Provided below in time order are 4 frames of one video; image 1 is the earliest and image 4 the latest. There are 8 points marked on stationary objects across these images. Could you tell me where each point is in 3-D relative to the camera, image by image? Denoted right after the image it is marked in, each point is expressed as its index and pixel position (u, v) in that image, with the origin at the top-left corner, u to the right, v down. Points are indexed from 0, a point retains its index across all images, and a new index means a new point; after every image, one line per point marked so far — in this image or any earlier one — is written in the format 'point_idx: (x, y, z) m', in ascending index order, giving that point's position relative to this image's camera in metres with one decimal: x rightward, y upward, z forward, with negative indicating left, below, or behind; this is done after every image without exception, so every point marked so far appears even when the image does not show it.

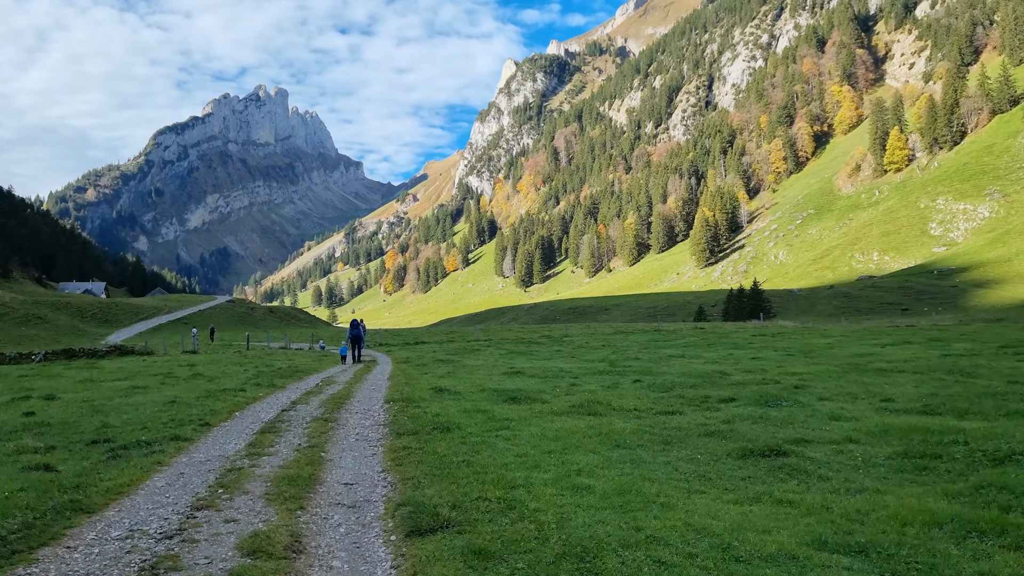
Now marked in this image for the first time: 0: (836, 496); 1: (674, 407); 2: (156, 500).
0: (+5.1, -3.3, +8.4) m
1: (+5.1, -3.8, +17.0) m
2: (-7.3, -4.4, +11.0) m
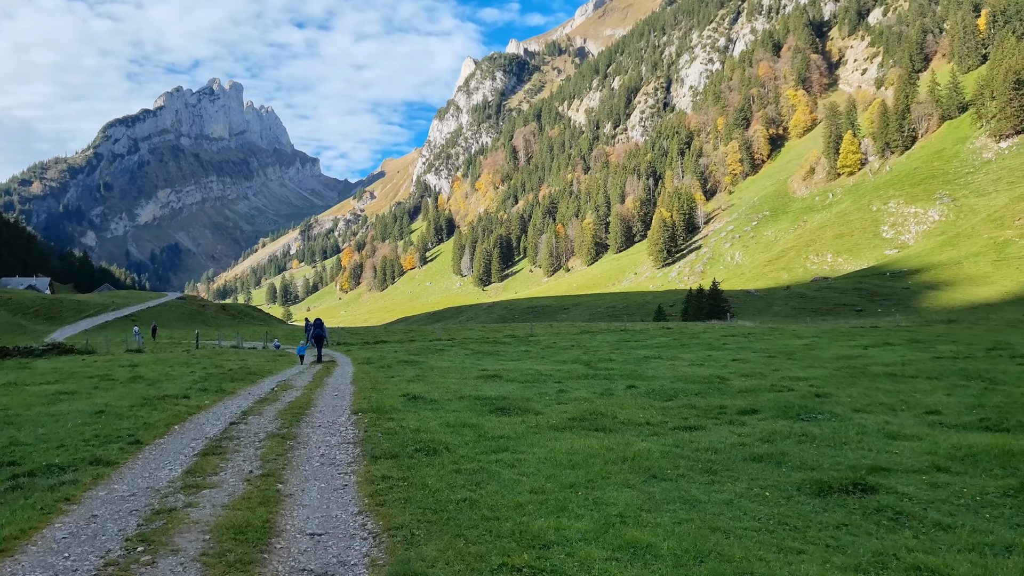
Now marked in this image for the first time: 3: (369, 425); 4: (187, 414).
0: (+5.6, -3.2, +6.4) m
1: (+5.0, -3.7, +14.9) m
2: (-7.0, -4.1, +8.1) m
3: (-4.1, -4.0, +15.6) m
4: (-11.7, -4.5, +19.2) m
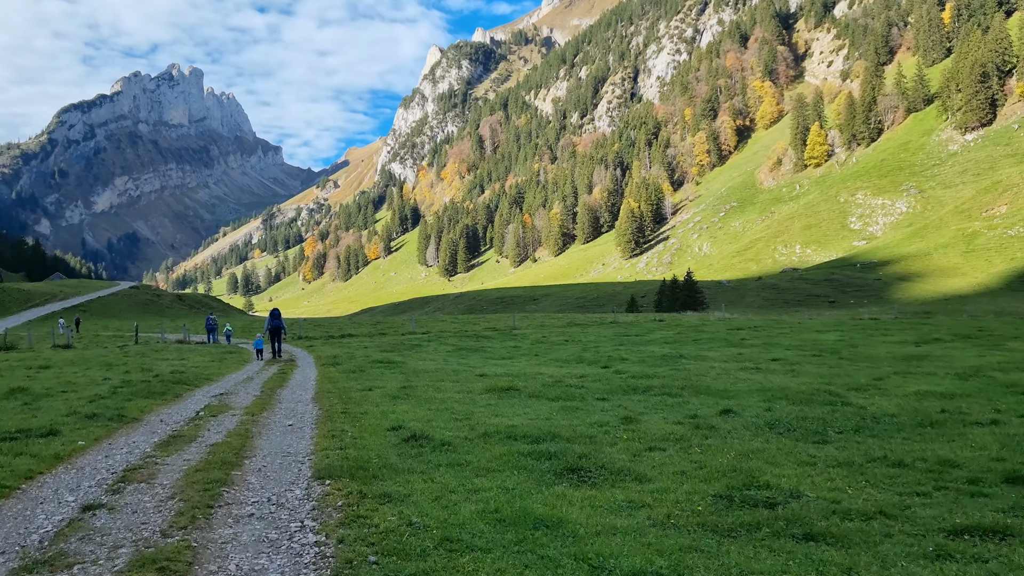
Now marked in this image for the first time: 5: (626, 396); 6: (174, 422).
0: (+7.8, -3.0, -0.4) m
1: (+6.7, -3.2, +8.1) m
2: (-4.9, -3.8, +0.5) m
3: (-2.5, -3.6, +8.2) m
4: (-10.3, -4.0, +11.3) m
5: (+4.2, -4.0, +19.9) m
6: (-10.8, -4.3, +17.2) m
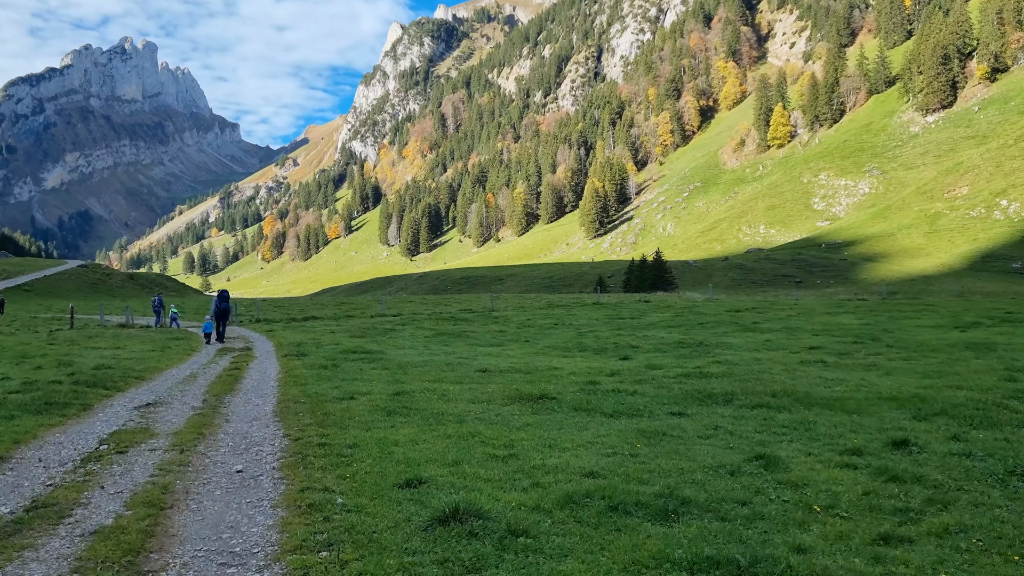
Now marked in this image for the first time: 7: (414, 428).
0: (+10.3, -3.0, -5.2) m
1: (+8.6, -3.0, +3.2) m
2: (-2.5, -3.8, -5.1) m
3: (-0.6, -3.3, +2.7) m
4: (-8.6, -3.6, +5.3) m
5: (+5.4, -3.3, +14.9) m
6: (-9.5, -3.7, +11.1) m
7: (-2.4, -3.4, +13.2) m
